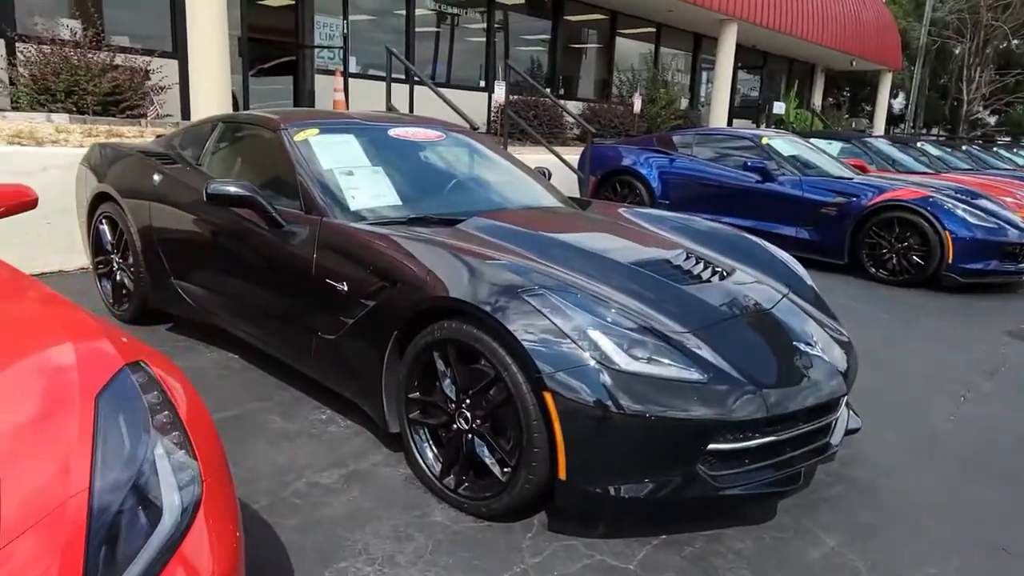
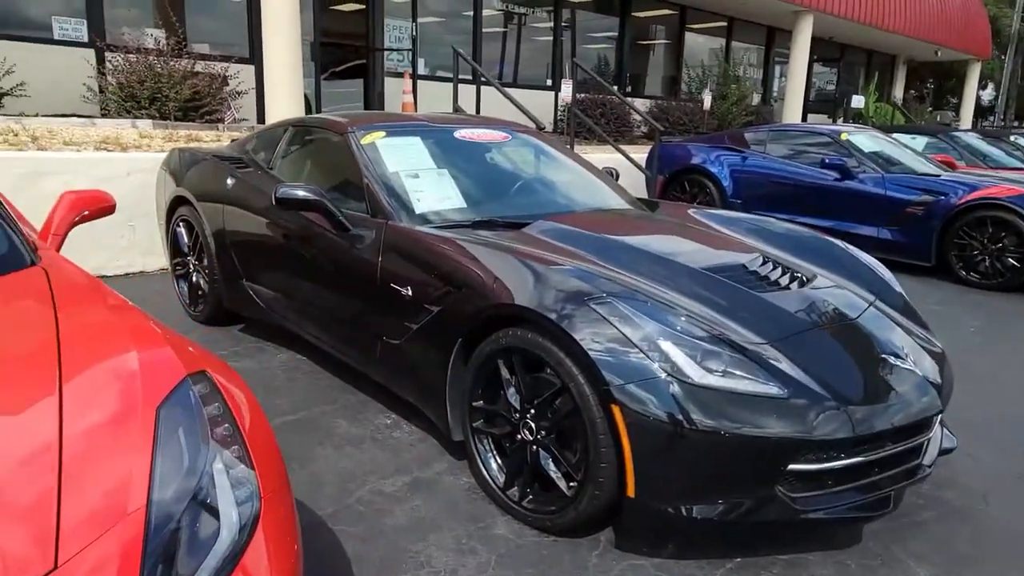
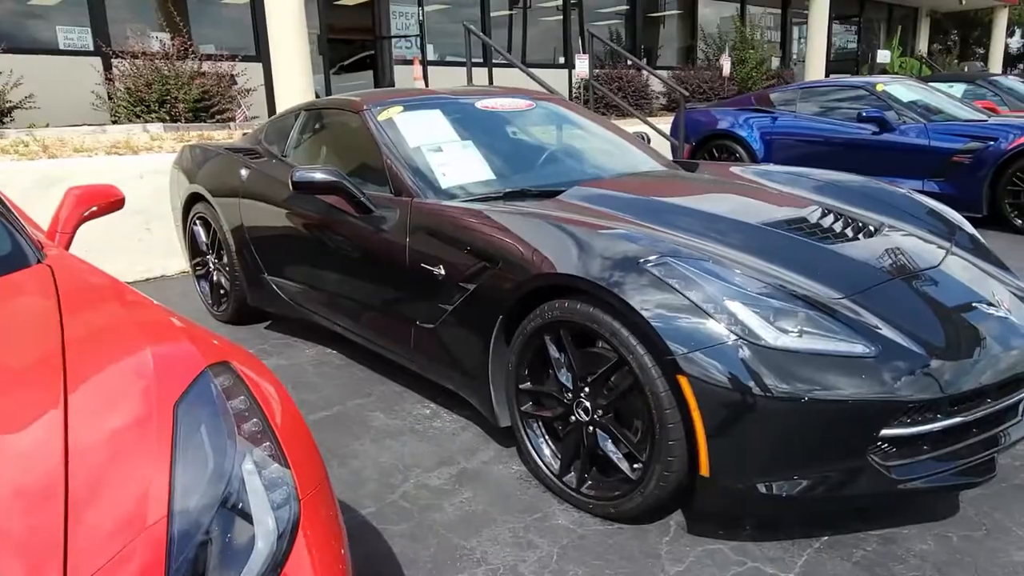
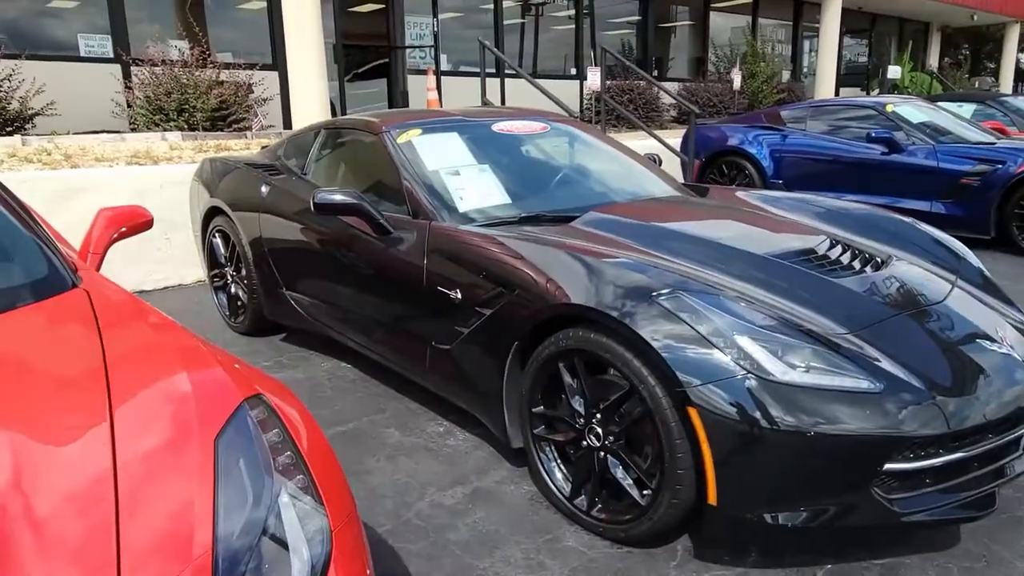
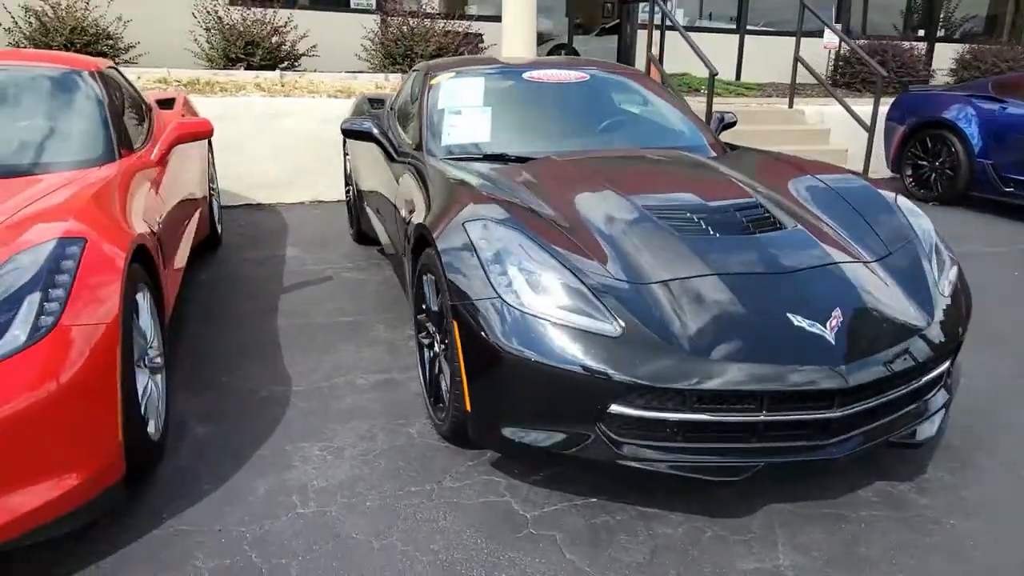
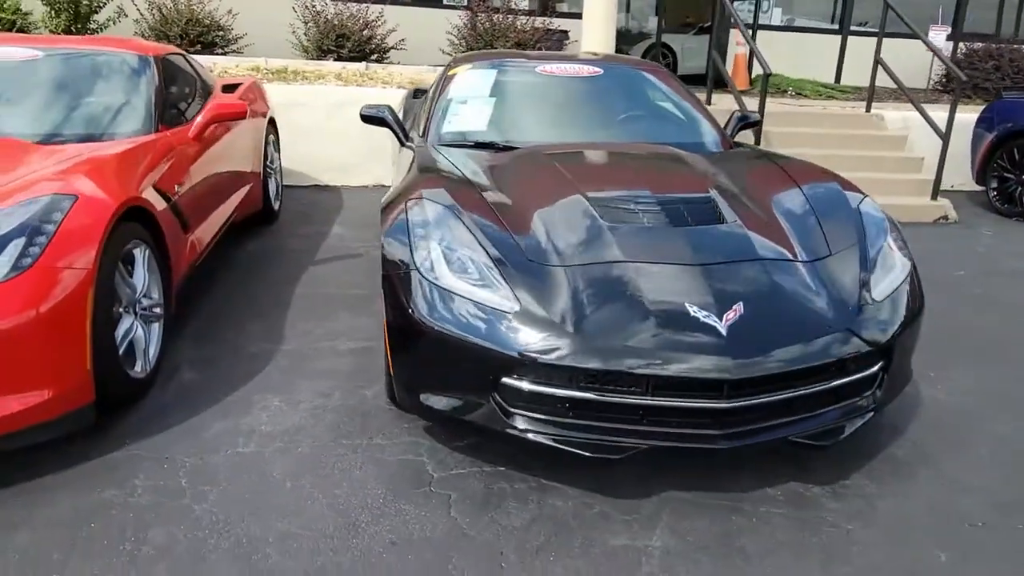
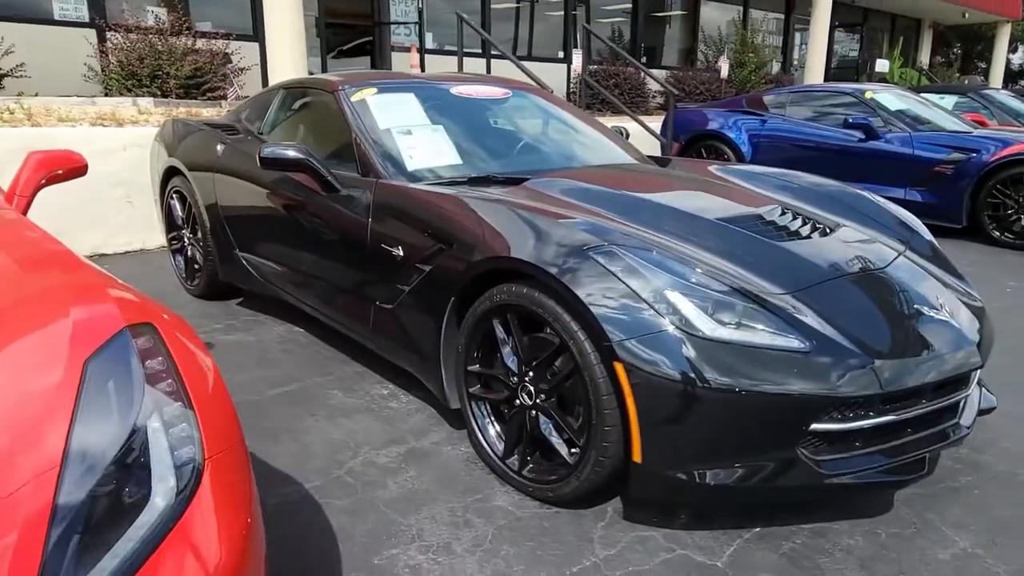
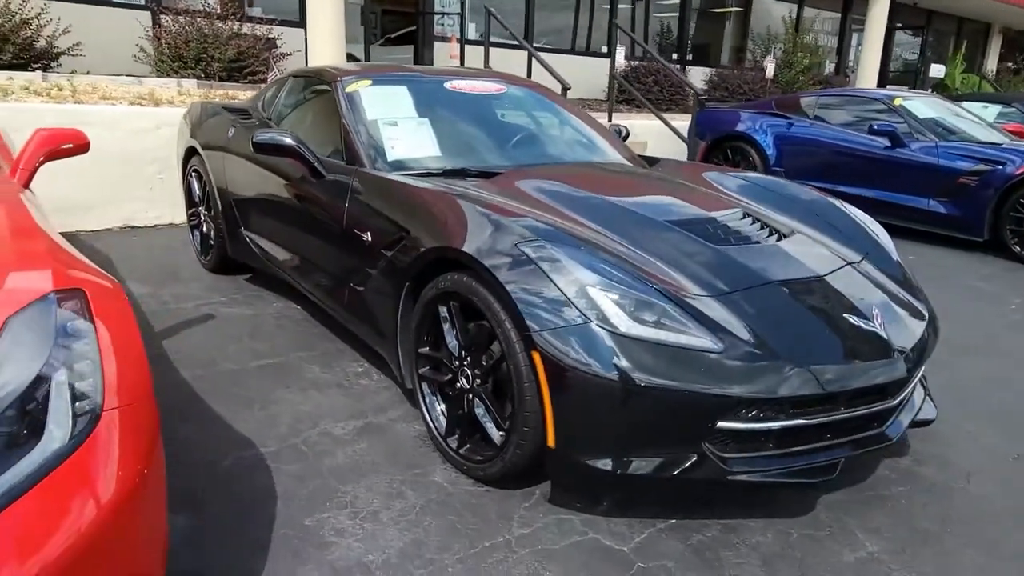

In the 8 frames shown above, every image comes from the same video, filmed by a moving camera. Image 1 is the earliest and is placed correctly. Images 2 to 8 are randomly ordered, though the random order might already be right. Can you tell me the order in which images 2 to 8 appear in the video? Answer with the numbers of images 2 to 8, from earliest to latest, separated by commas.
2, 4, 3, 7, 8, 5, 6
